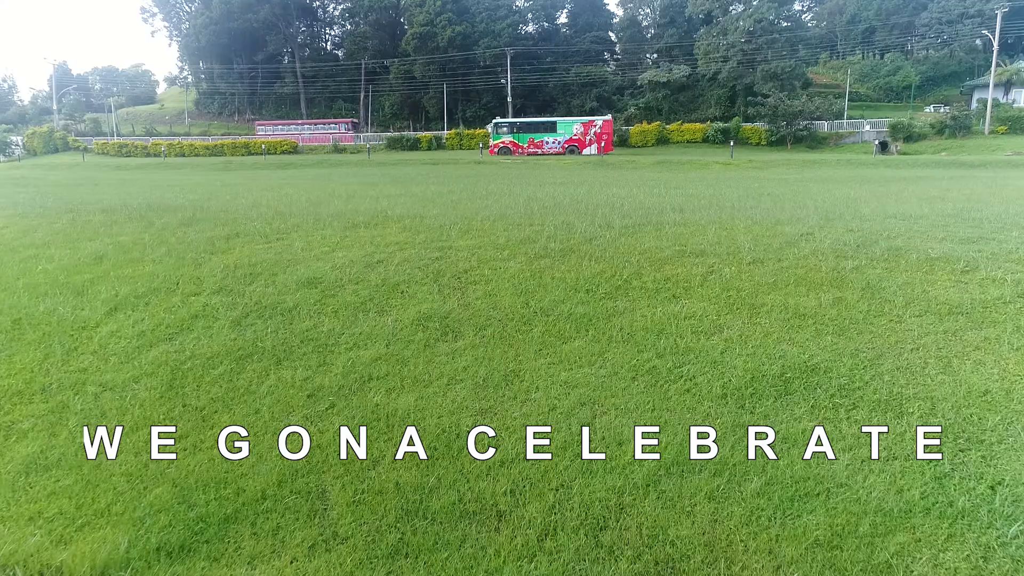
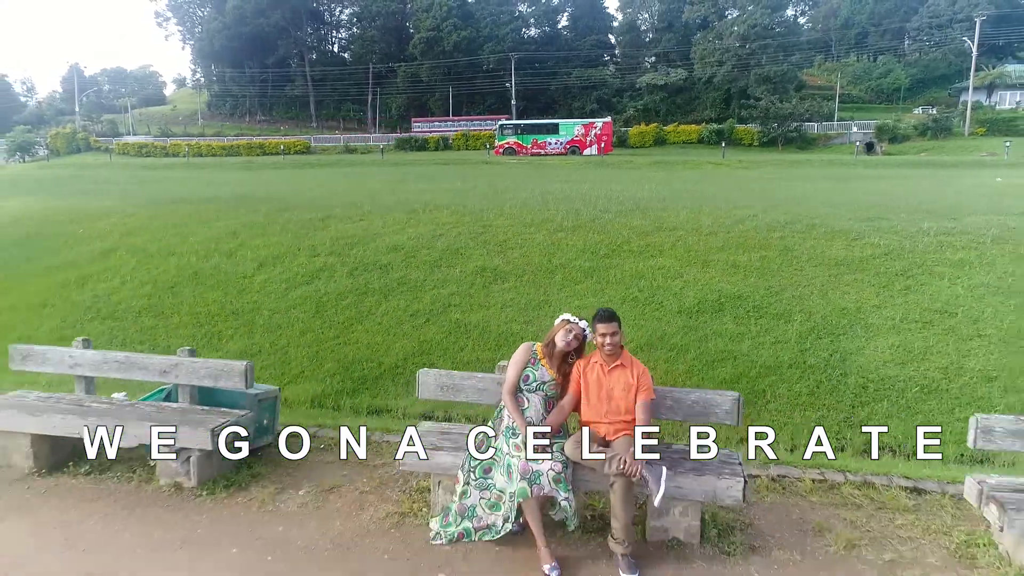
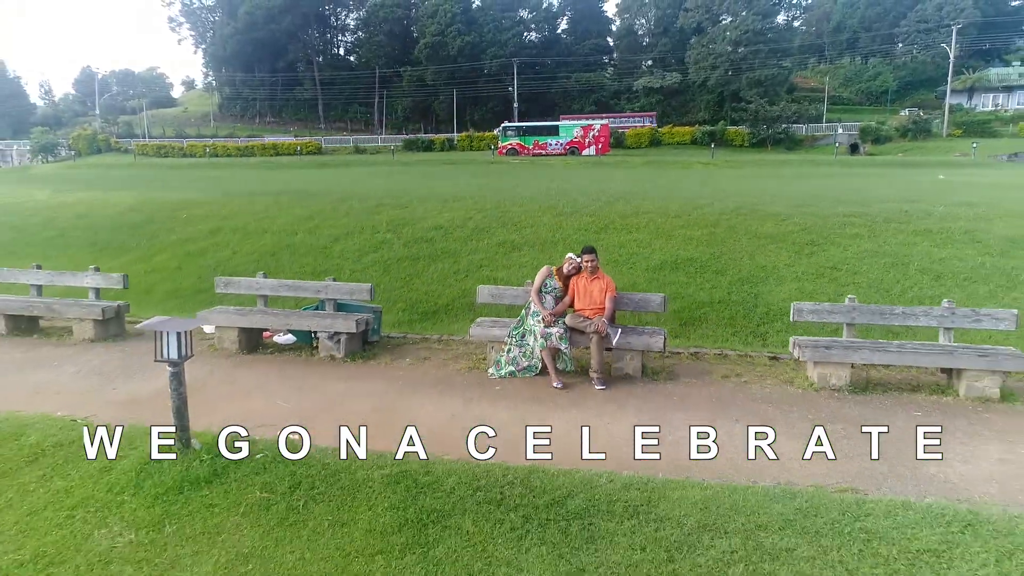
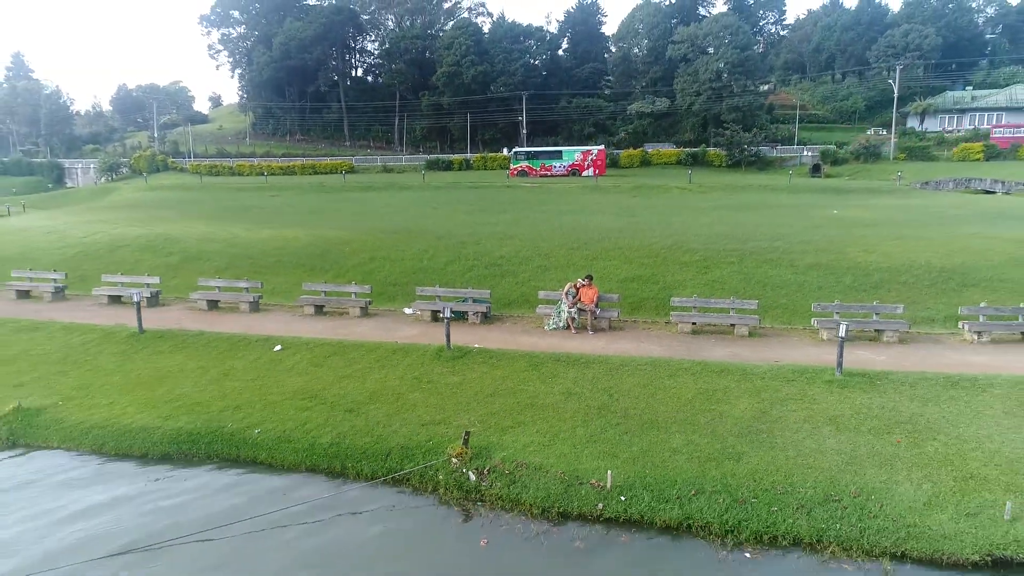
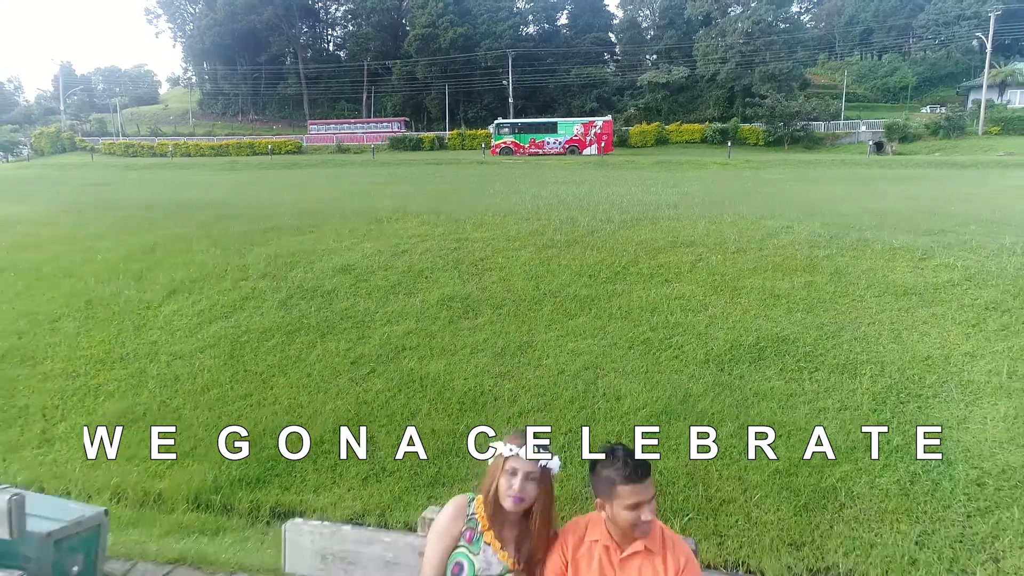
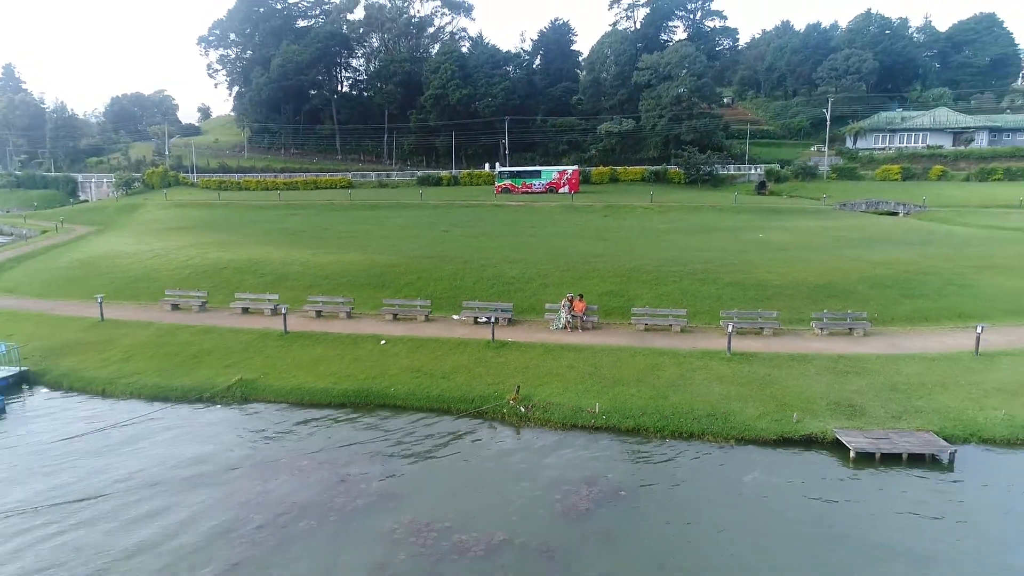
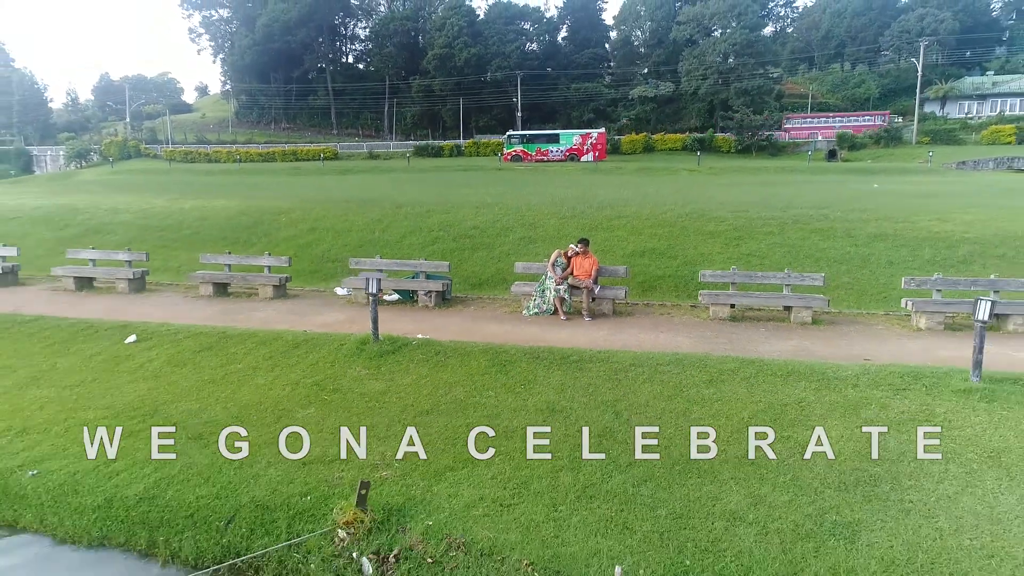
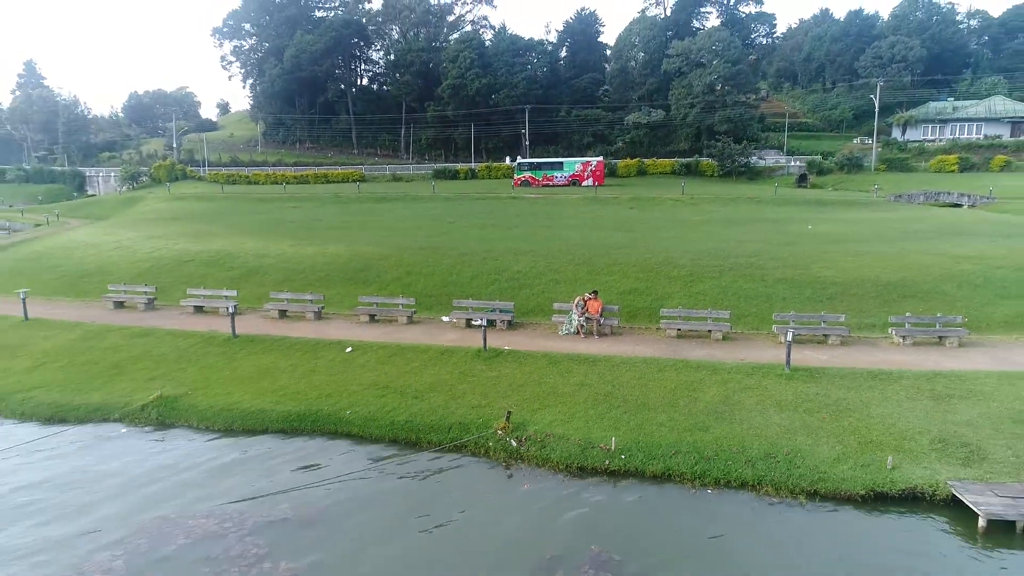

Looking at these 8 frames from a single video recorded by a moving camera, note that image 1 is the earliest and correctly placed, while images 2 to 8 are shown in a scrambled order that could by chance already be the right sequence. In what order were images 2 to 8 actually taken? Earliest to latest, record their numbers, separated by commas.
5, 2, 3, 7, 4, 8, 6
